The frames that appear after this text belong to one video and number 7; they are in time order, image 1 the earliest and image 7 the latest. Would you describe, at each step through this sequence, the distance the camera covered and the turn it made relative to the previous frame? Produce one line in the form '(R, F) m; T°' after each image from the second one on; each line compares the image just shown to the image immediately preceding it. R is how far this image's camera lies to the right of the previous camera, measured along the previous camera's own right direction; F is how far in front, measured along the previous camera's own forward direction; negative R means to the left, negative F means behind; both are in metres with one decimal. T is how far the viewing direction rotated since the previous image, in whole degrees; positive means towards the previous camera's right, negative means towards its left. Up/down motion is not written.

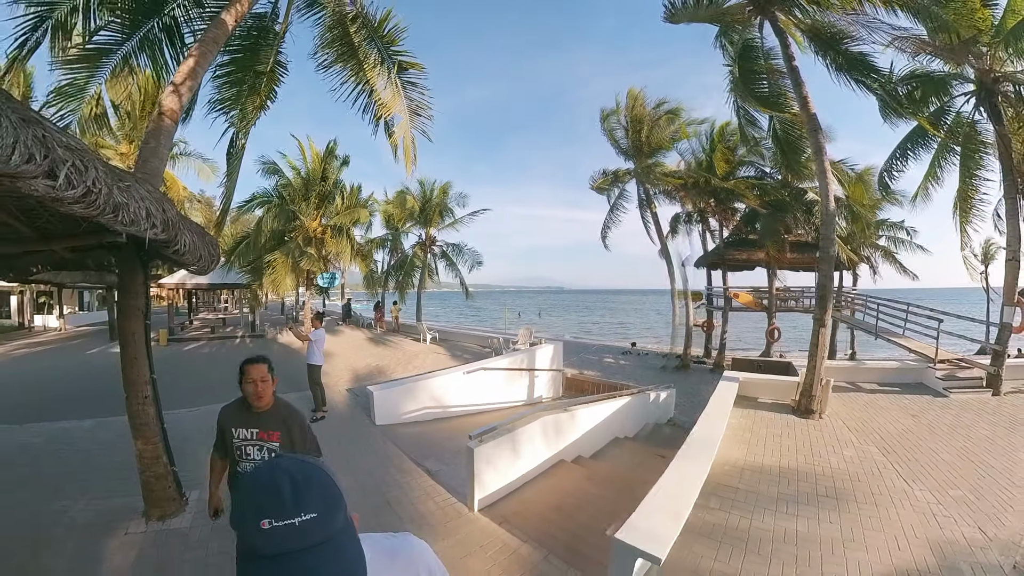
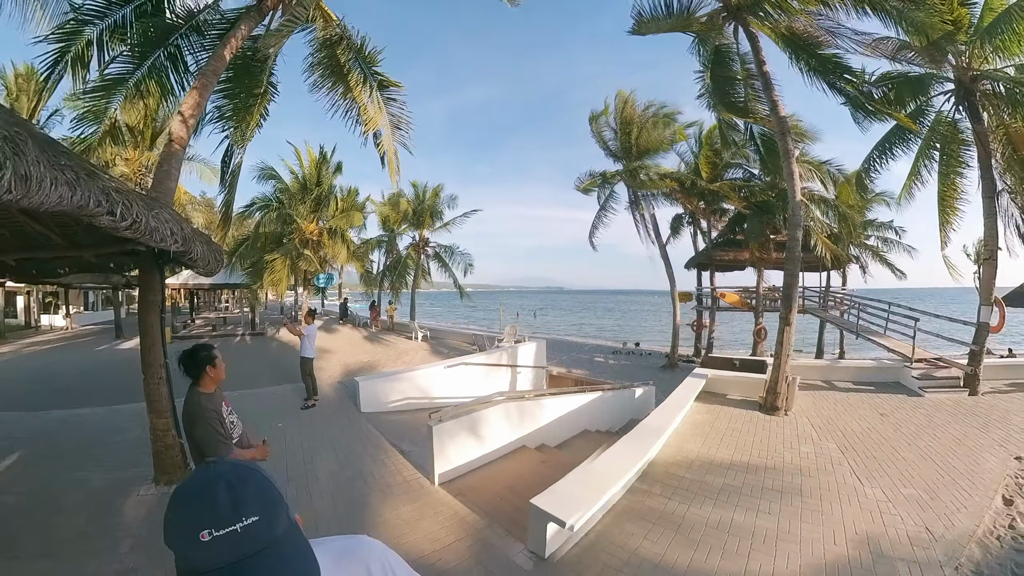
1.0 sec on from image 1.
(+0.3, -0.4) m; 0°
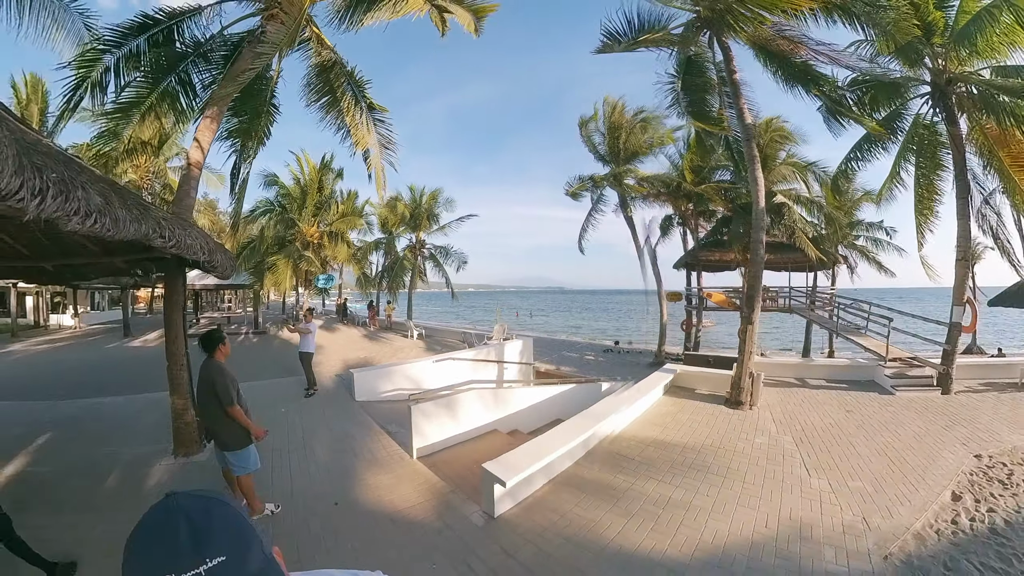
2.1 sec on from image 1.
(+0.3, -0.5) m; 0°
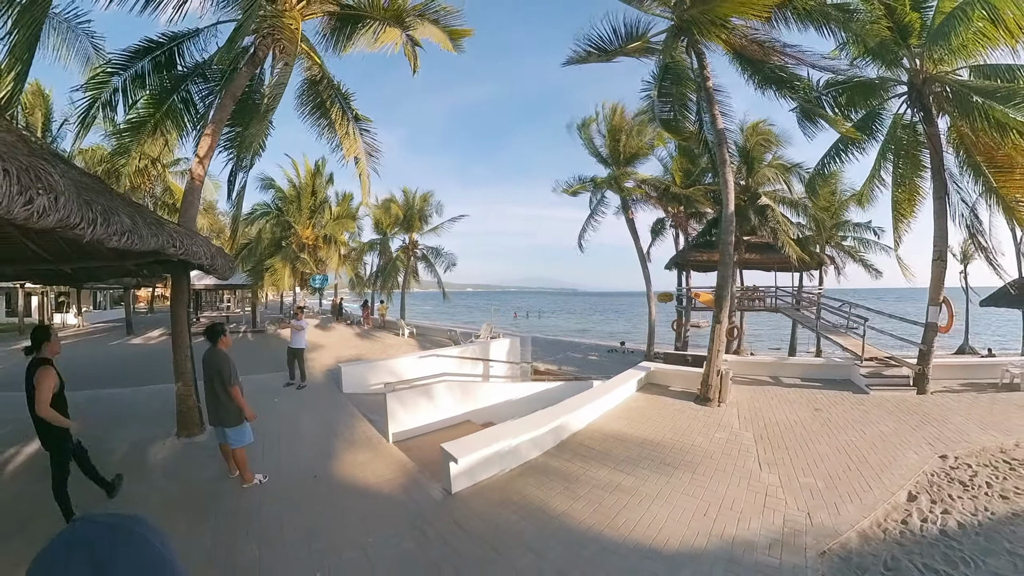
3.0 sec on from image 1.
(+0.3, -0.4) m; 0°
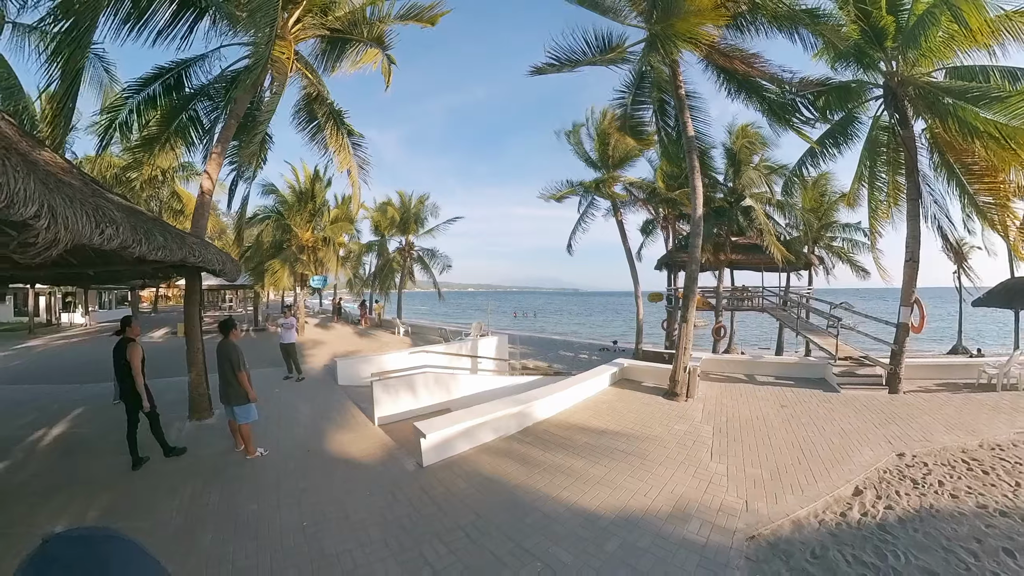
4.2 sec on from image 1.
(+0.4, -0.6) m; 0°
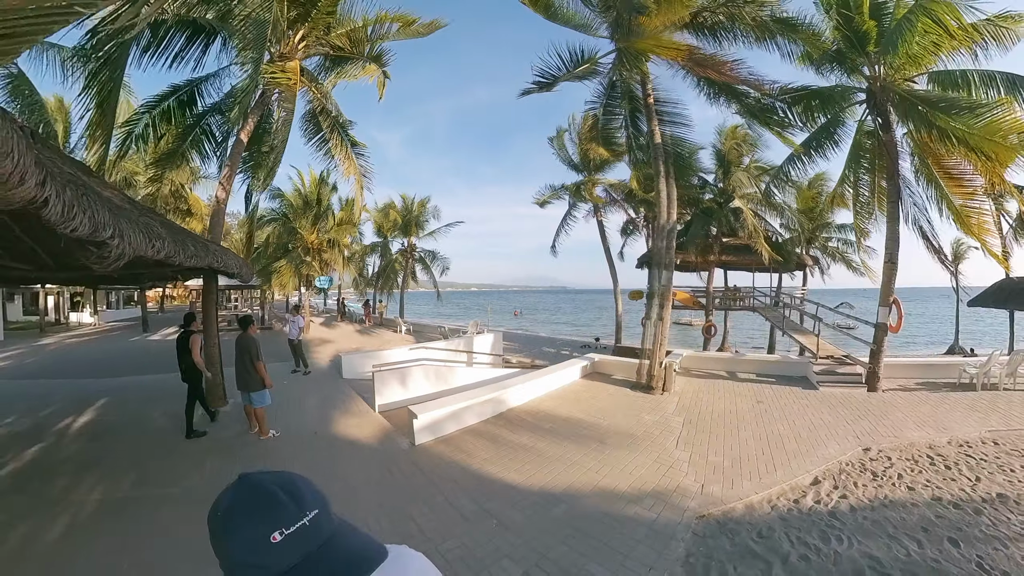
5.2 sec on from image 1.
(+0.3, -0.6) m; 0°
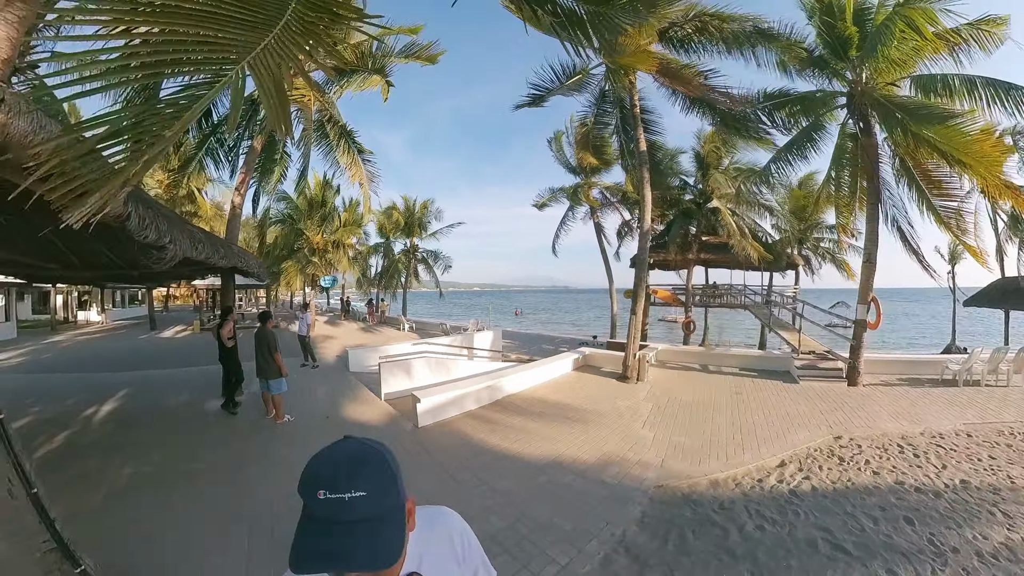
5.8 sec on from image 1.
(+0.2, -0.6) m; 0°
